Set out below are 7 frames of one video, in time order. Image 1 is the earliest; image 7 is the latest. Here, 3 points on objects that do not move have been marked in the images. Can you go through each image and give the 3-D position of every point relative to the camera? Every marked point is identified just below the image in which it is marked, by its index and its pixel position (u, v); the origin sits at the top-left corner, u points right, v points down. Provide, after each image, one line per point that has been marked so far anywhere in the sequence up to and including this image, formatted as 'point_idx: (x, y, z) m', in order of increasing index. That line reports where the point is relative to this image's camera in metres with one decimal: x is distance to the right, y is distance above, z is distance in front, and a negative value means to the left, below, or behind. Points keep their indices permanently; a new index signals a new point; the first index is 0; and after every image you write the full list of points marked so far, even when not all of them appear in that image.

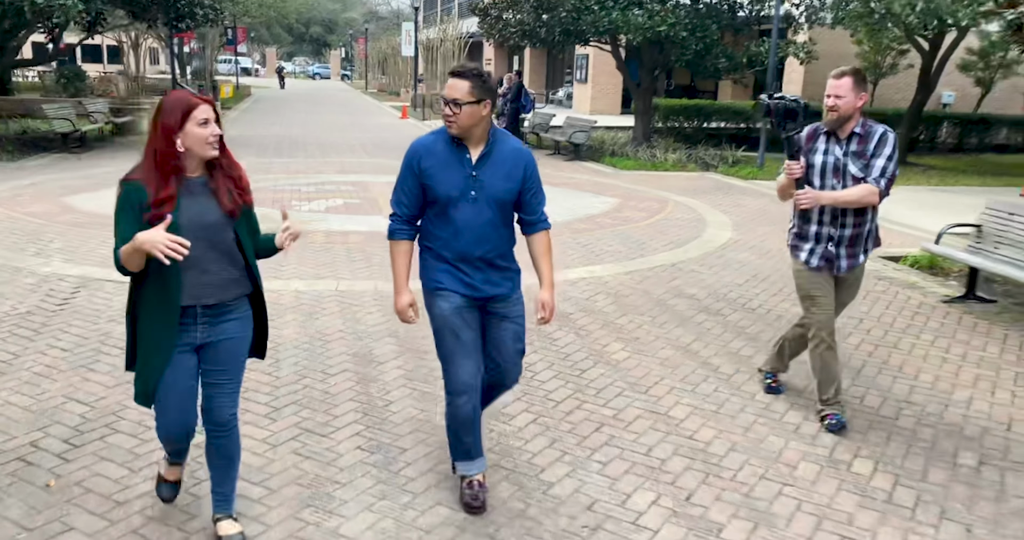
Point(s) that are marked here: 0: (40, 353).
0: (-2.7, -0.5, +5.0) m
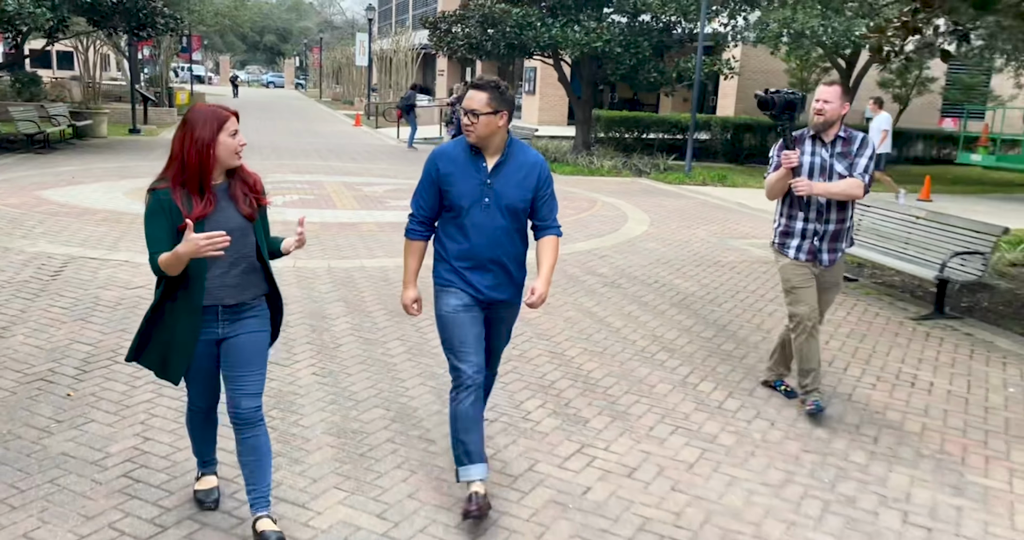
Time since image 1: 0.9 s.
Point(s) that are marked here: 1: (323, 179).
0: (-3.2, -0.3, +6.0) m
1: (-2.9, +1.4, +13.1) m
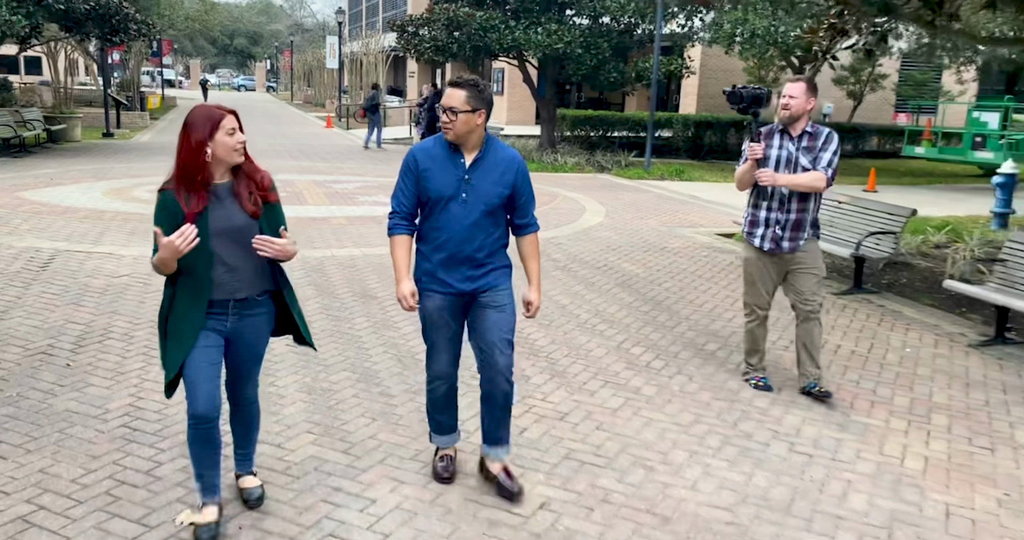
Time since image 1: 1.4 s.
0: (-3.6, -0.2, +6.5) m
1: (-3.5, +1.5, +13.7) m
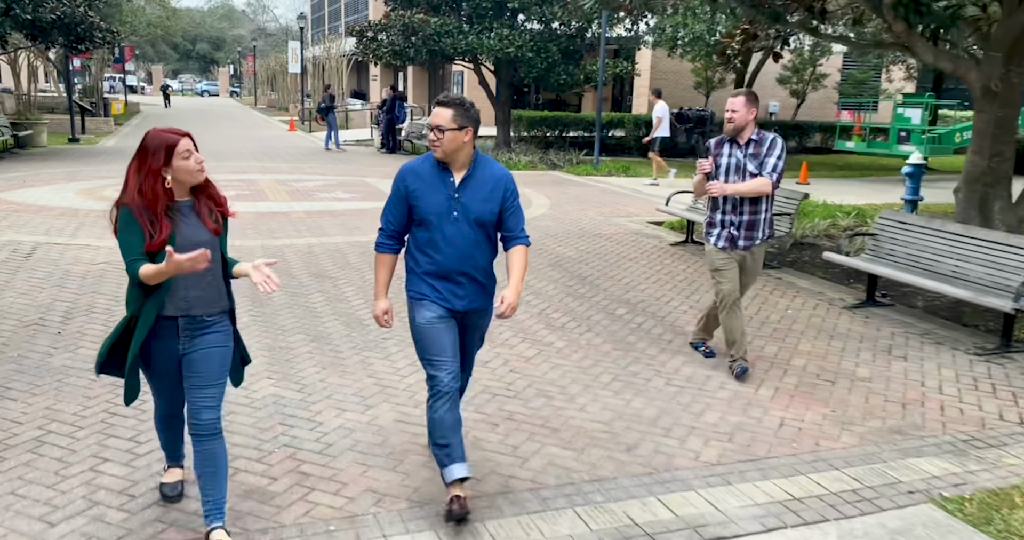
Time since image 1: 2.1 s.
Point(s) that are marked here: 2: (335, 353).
0: (-4.1, -0.1, +7.3) m
1: (-4.3, +1.5, +14.4) m
2: (-1.1, -0.5, +5.6) m
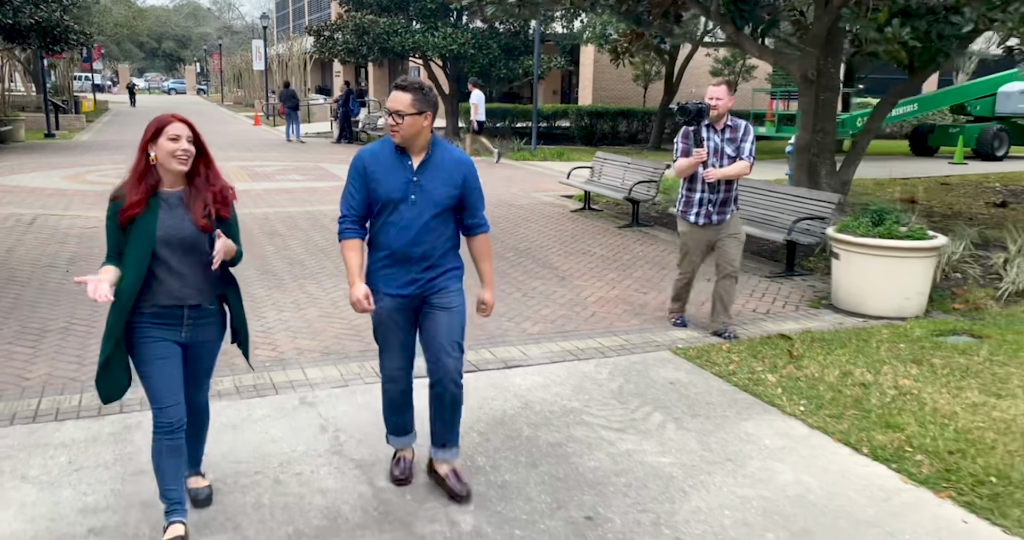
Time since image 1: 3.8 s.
0: (-5.0, +0.3, +9.0) m
1: (-5.4, +2.0, +16.2) m
2: (-2.0, -0.1, +7.4) m
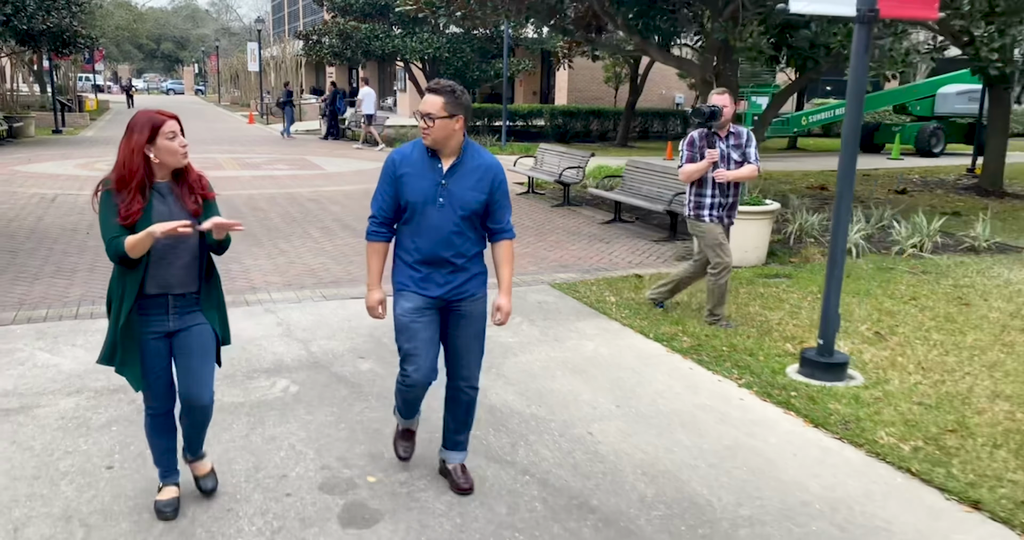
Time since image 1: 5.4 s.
0: (-5.7, +0.7, +10.9) m
1: (-6.1, +2.4, +18.0) m
2: (-2.7, +0.3, +9.3) m
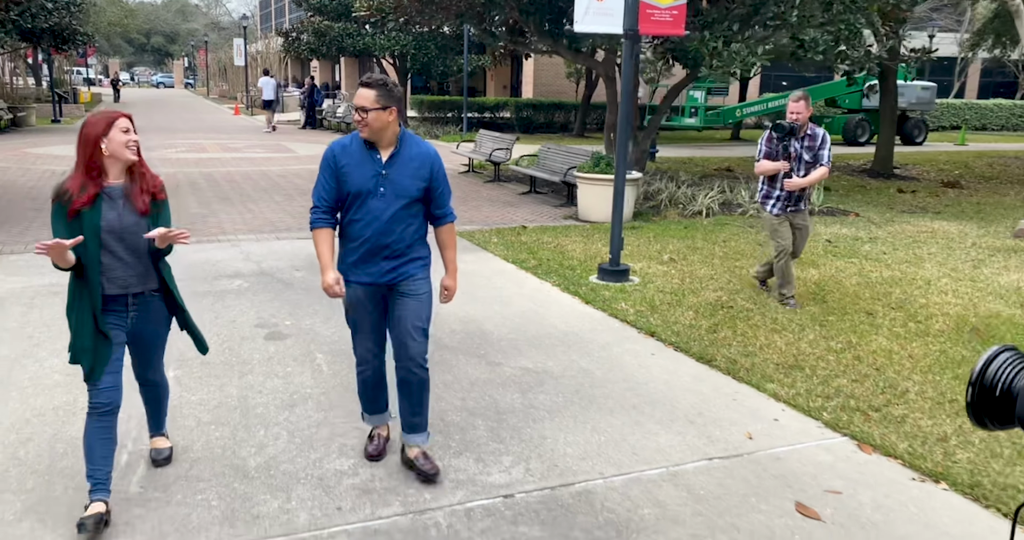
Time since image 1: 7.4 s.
0: (-6.7, +1.3, +13.1) m
1: (-7.2, +3.0, +20.2) m
2: (-3.7, +0.9, +11.6) m
